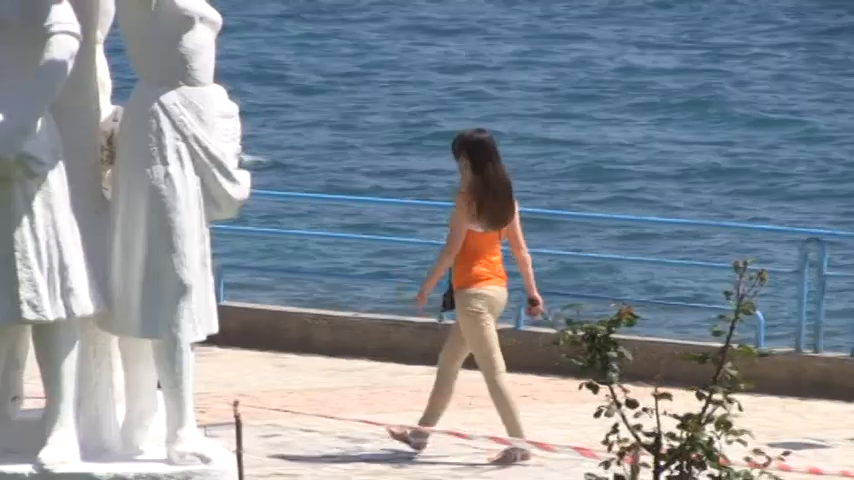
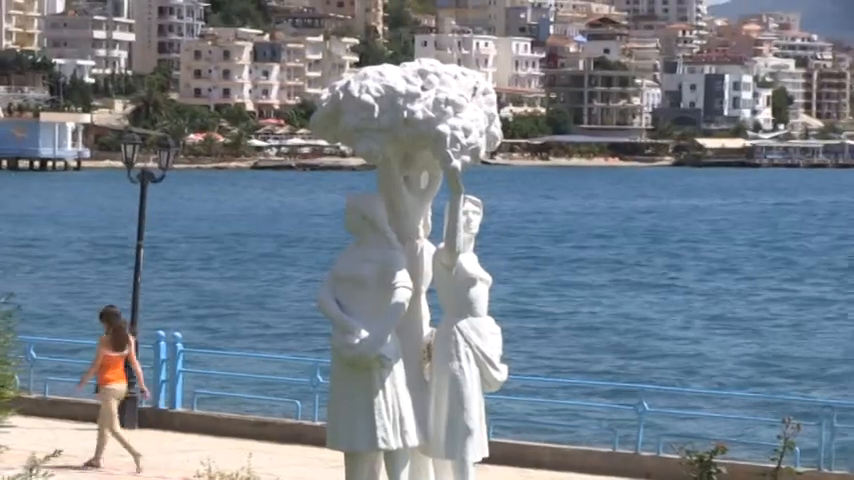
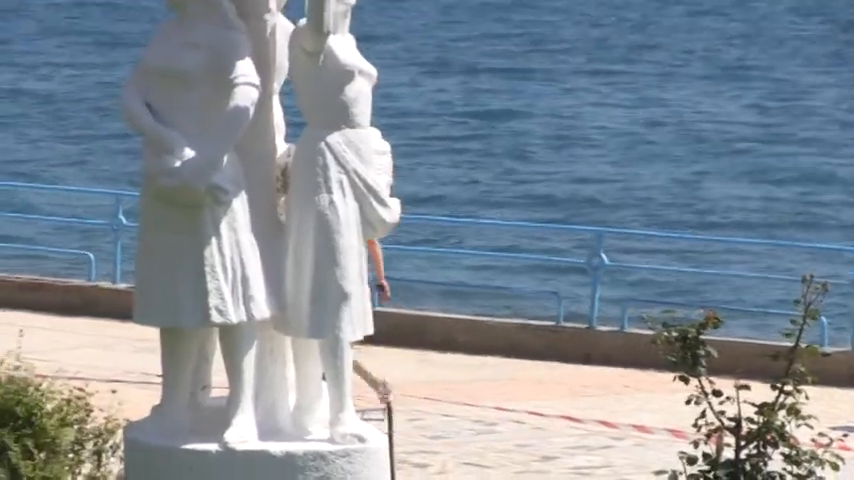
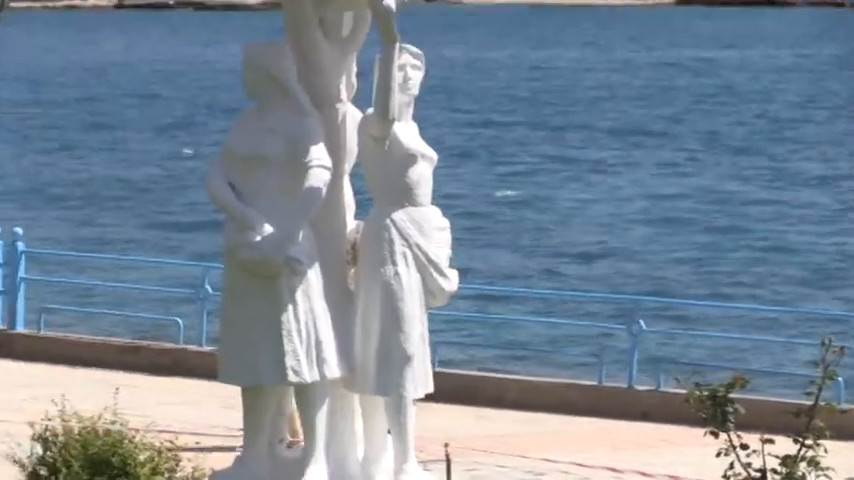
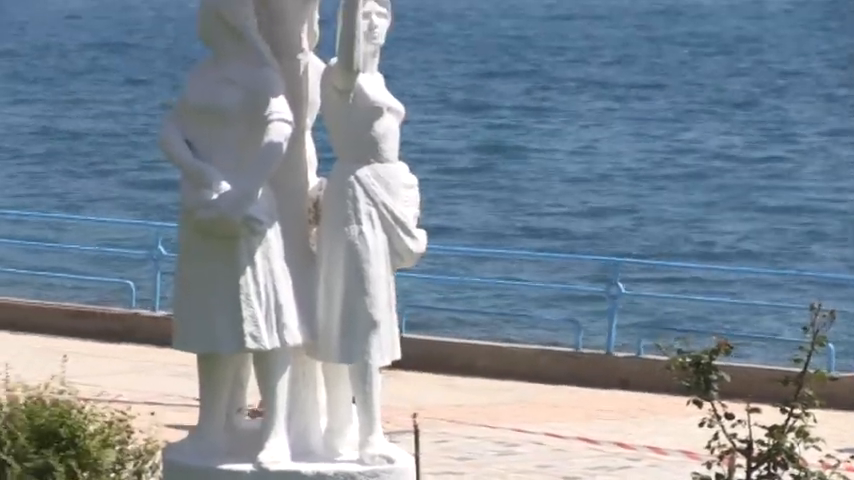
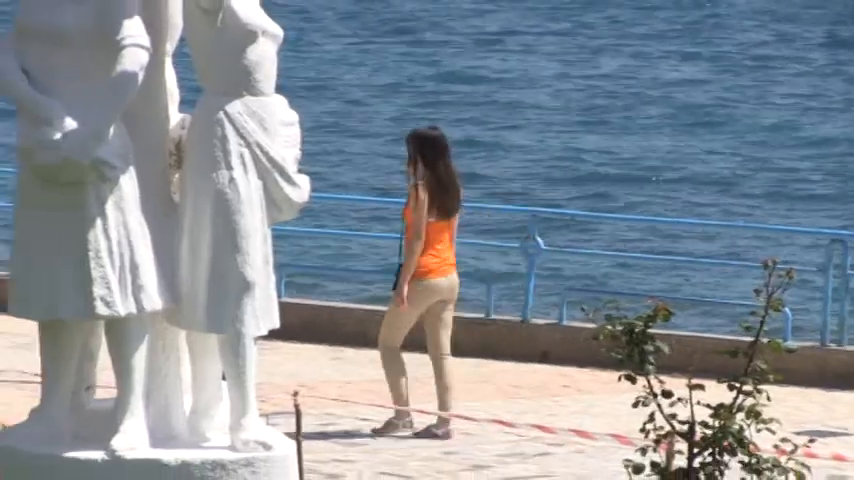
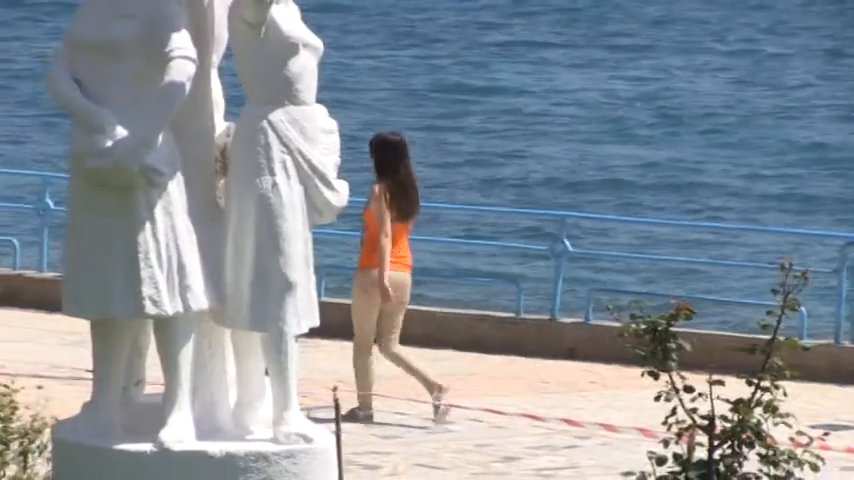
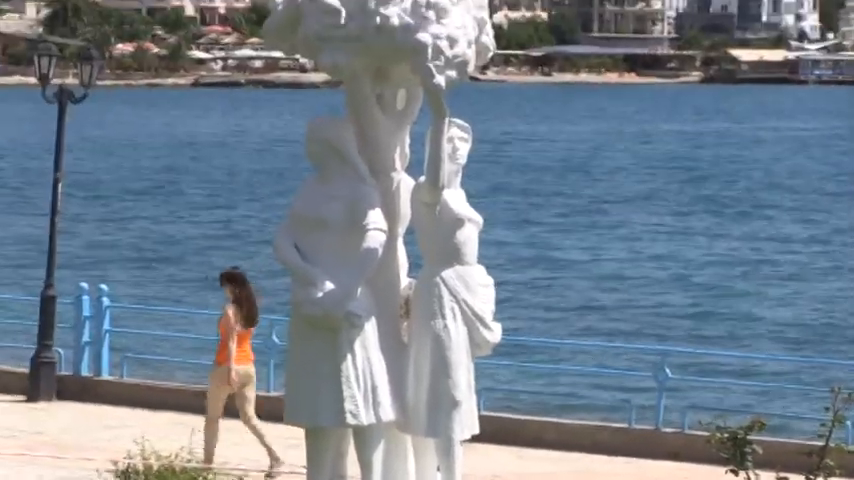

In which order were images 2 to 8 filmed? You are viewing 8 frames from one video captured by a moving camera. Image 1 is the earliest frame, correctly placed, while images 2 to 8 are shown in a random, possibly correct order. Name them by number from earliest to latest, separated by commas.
6, 7, 3, 5, 4, 8, 2
